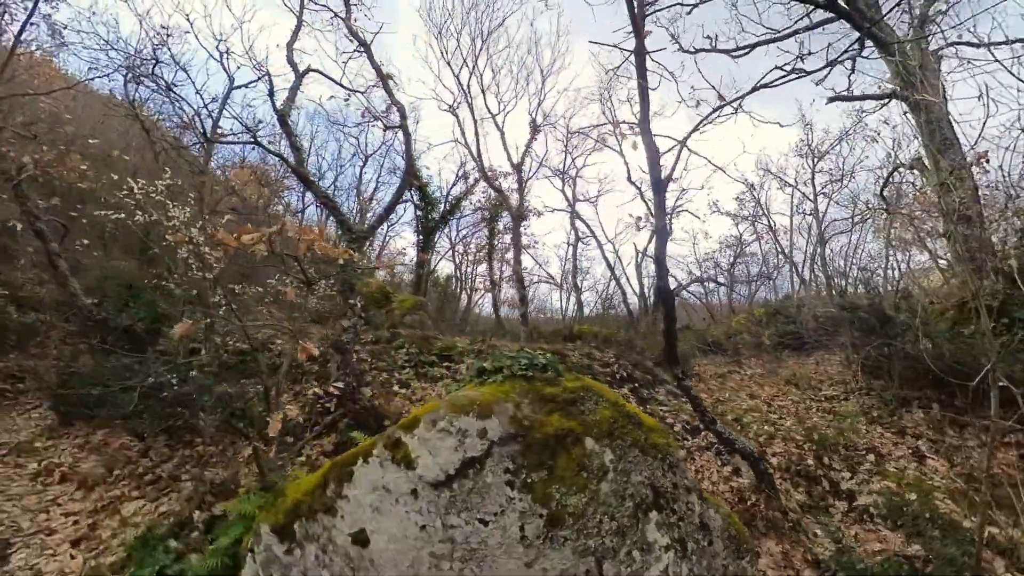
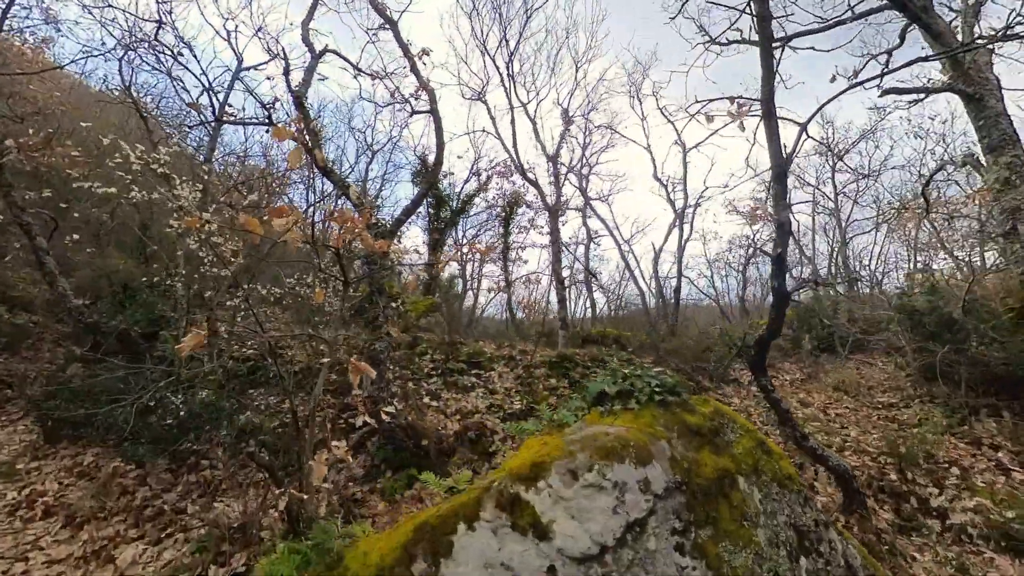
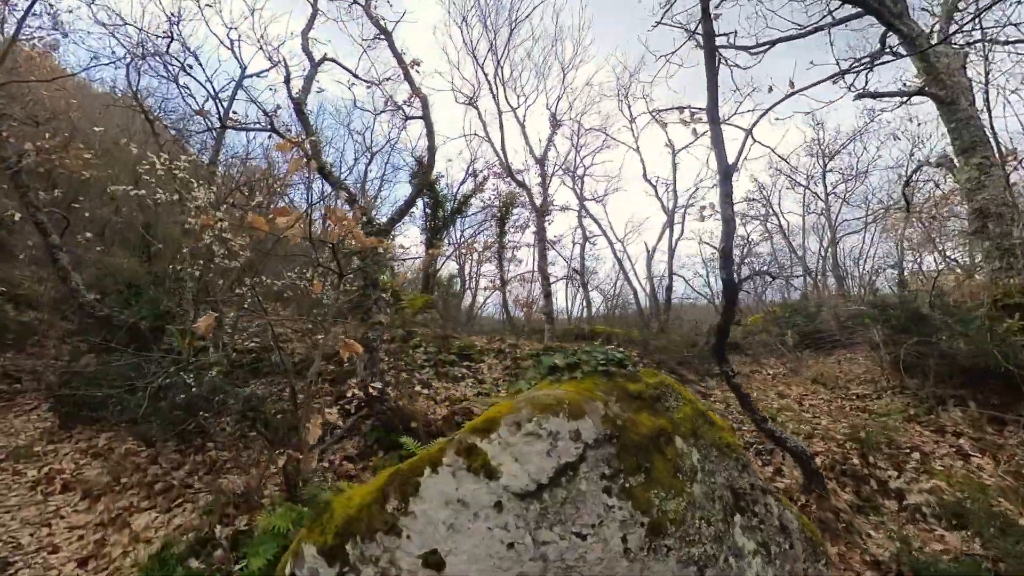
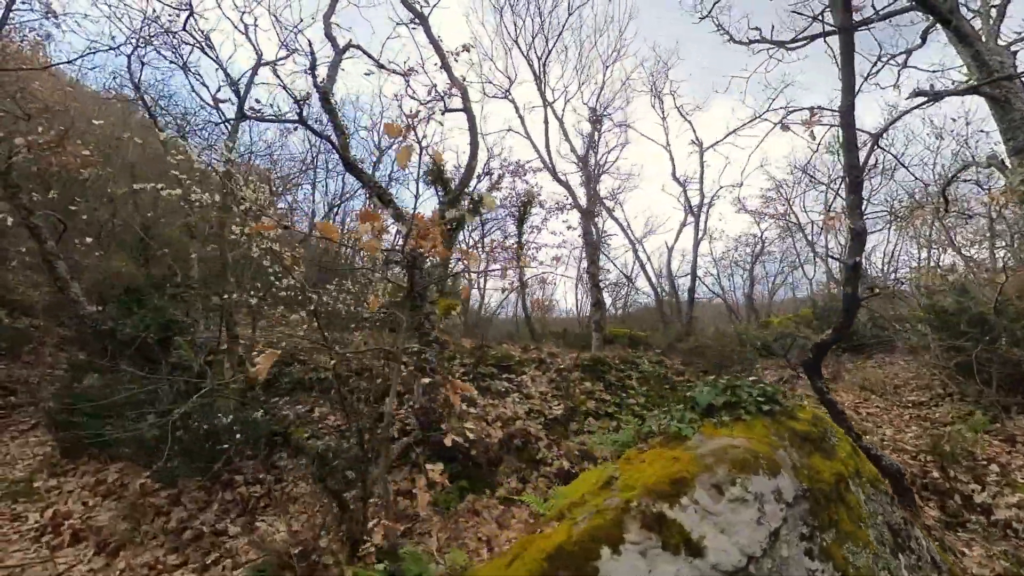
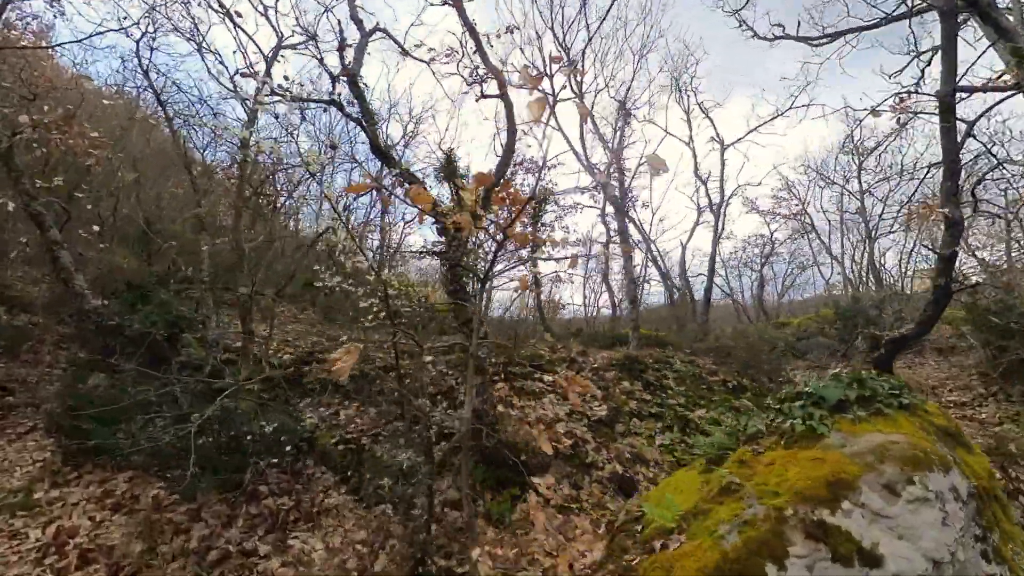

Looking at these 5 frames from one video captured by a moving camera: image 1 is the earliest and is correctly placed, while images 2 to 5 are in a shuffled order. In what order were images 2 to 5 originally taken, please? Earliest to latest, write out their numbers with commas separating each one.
3, 2, 4, 5
